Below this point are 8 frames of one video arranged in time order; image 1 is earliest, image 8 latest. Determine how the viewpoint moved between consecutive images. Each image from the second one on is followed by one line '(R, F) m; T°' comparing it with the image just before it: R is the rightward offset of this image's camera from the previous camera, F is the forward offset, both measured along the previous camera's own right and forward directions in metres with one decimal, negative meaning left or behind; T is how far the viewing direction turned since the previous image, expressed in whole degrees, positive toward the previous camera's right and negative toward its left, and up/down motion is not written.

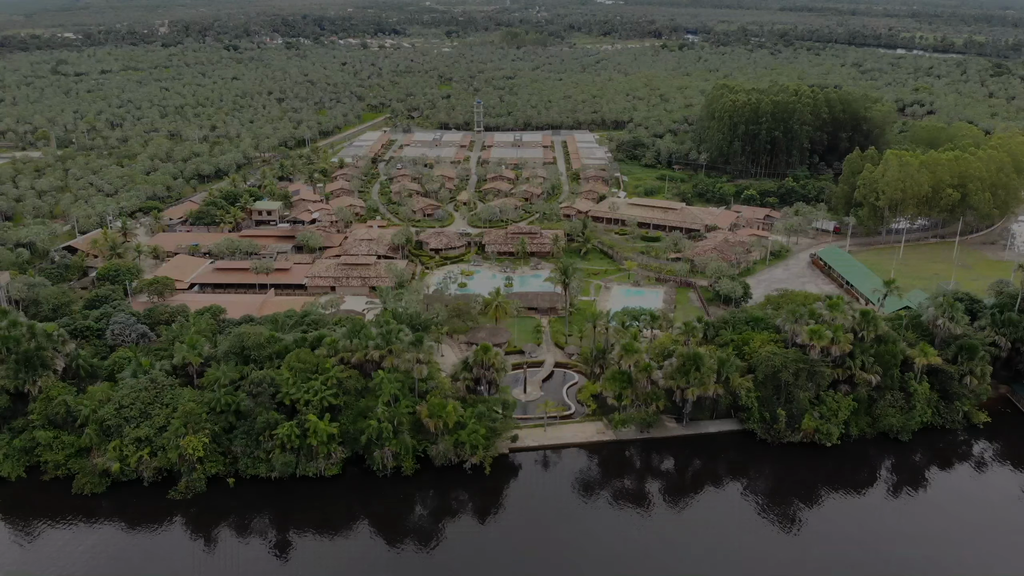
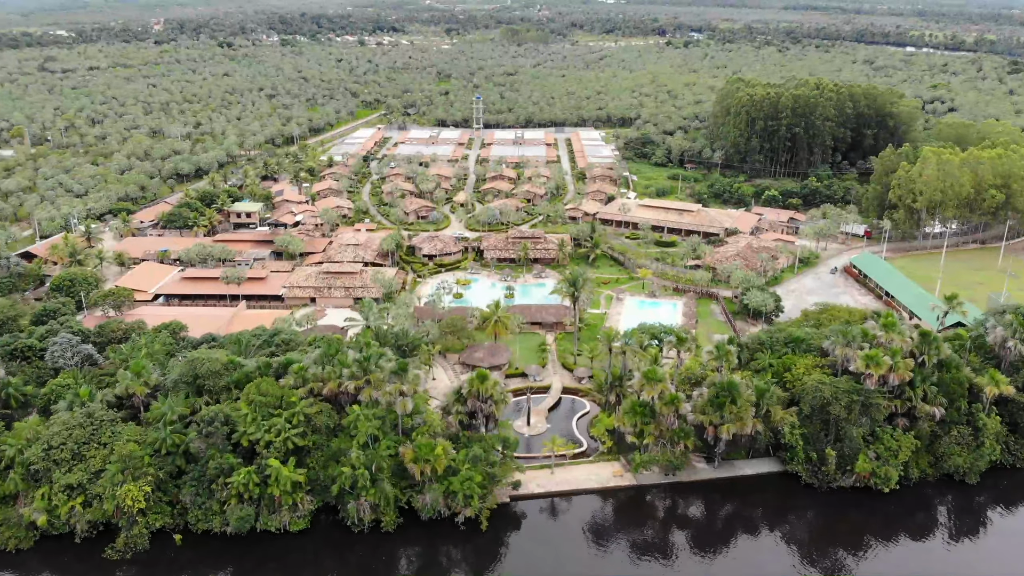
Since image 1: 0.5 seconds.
(-0.1, +10.9) m; 0°
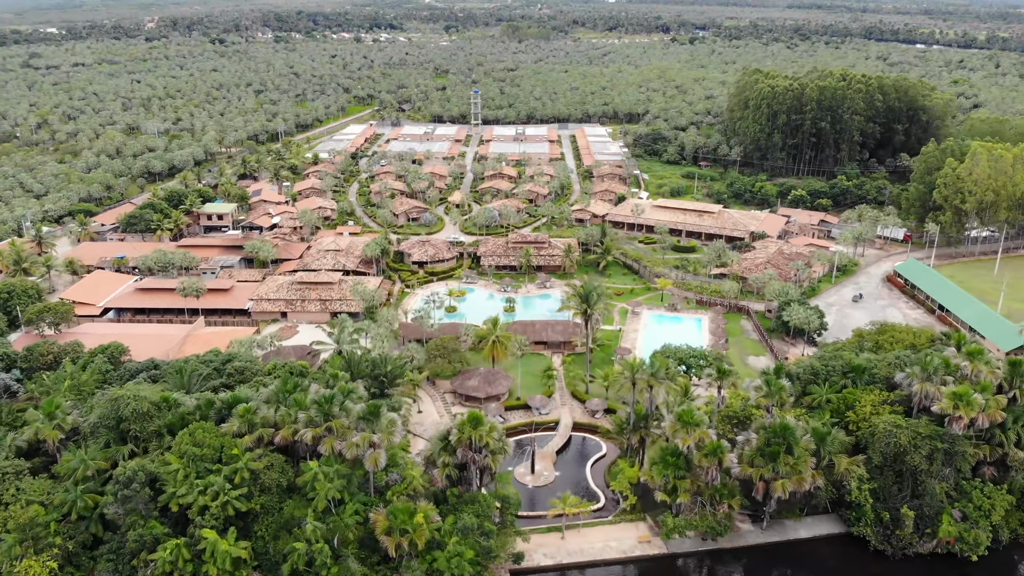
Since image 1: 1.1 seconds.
(0.0, +11.9) m; 0°
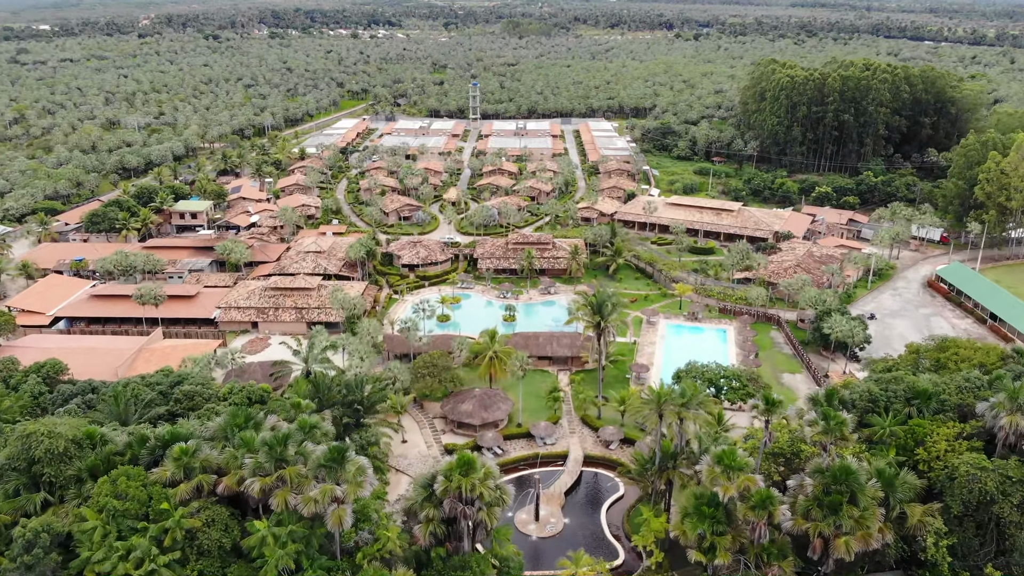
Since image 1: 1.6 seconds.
(0.0, +9.0) m; 0°
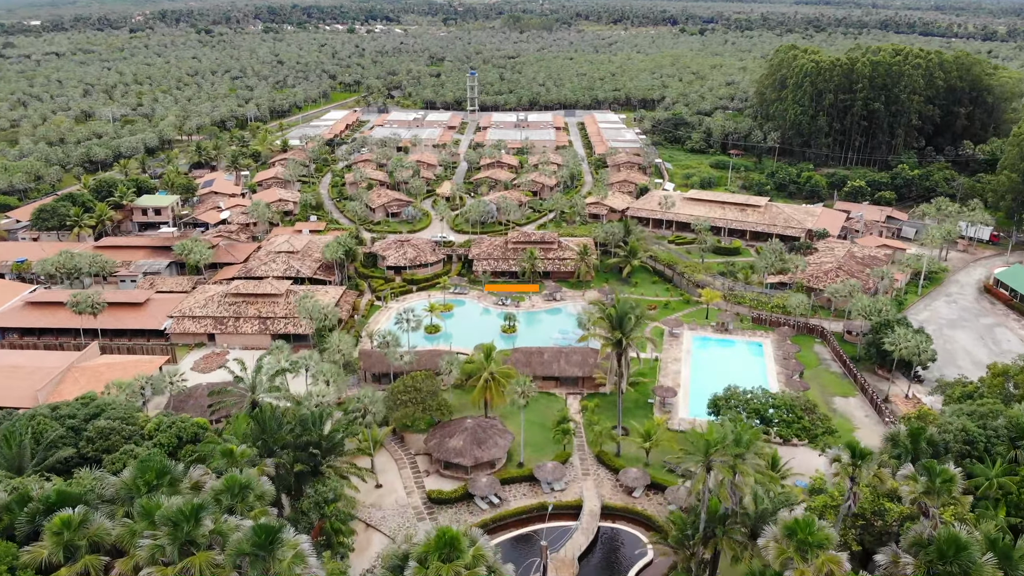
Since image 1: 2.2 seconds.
(0.0, +10.1) m; 0°
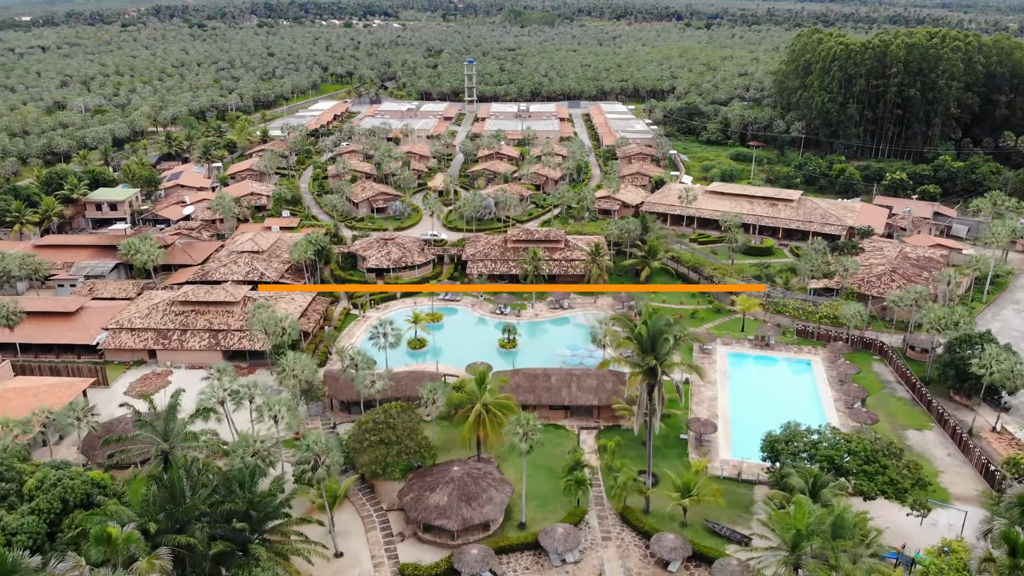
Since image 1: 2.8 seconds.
(+0.1, +9.8) m; 0°
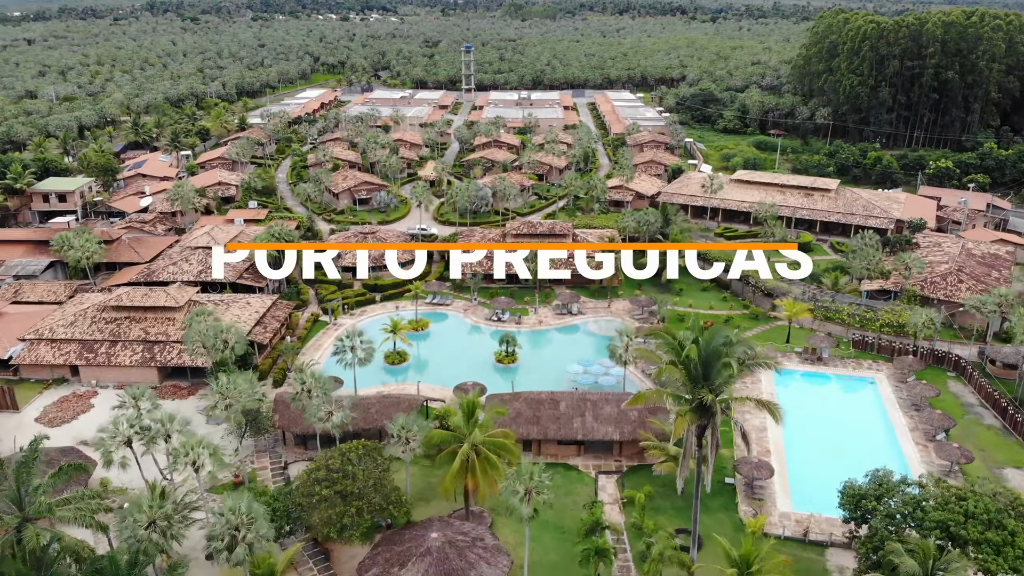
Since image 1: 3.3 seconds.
(+0.1, +8.9) m; 0°
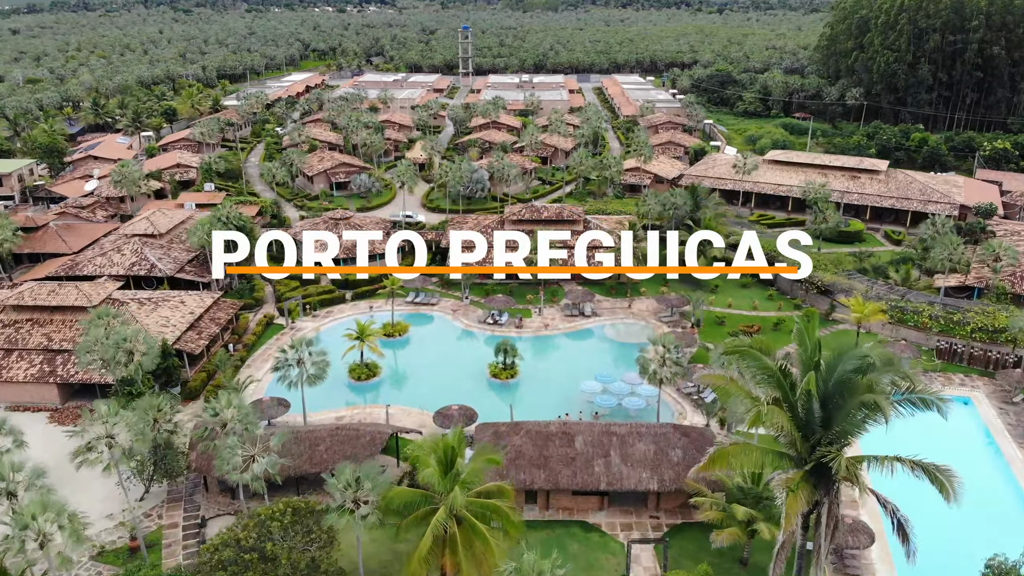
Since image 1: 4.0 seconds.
(+0.1, +8.8) m; 0°
